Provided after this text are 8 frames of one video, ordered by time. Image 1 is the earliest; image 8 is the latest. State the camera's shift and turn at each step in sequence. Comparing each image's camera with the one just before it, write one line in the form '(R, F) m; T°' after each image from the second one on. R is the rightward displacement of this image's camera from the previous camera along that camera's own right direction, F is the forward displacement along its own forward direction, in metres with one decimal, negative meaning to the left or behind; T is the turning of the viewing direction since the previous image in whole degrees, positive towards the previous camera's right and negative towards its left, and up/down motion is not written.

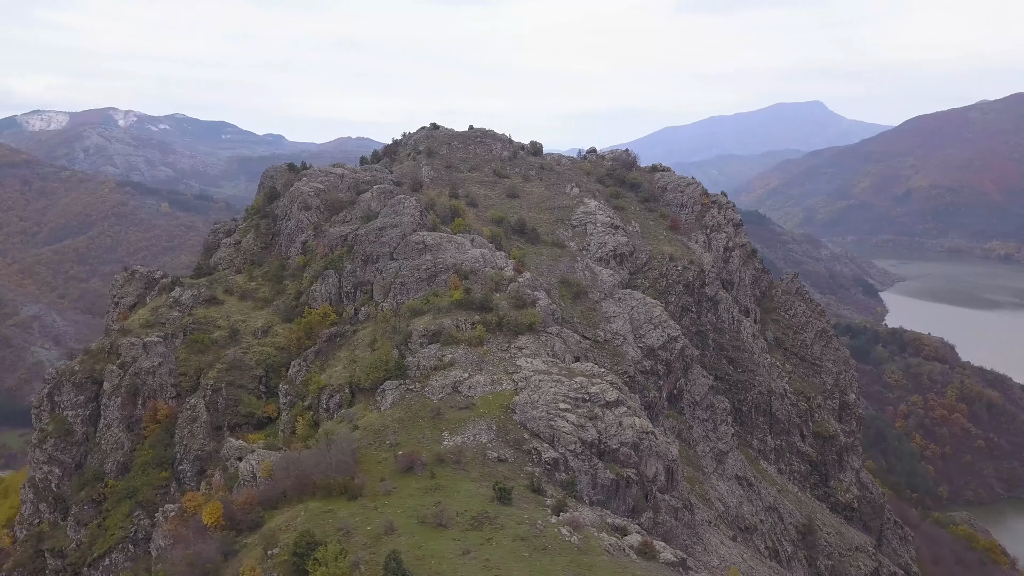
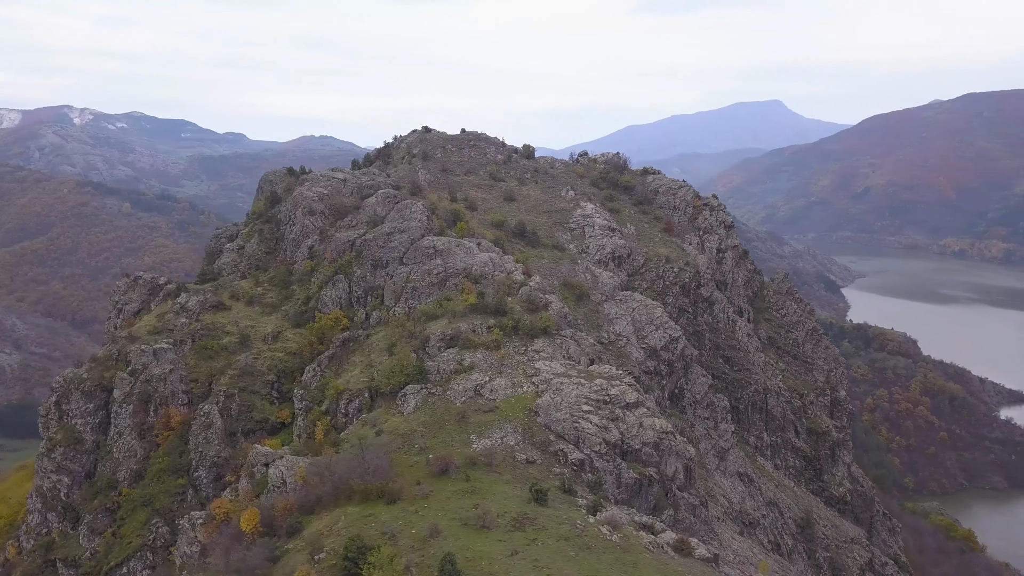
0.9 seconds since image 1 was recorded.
(-1.6, -0.4) m; +2°
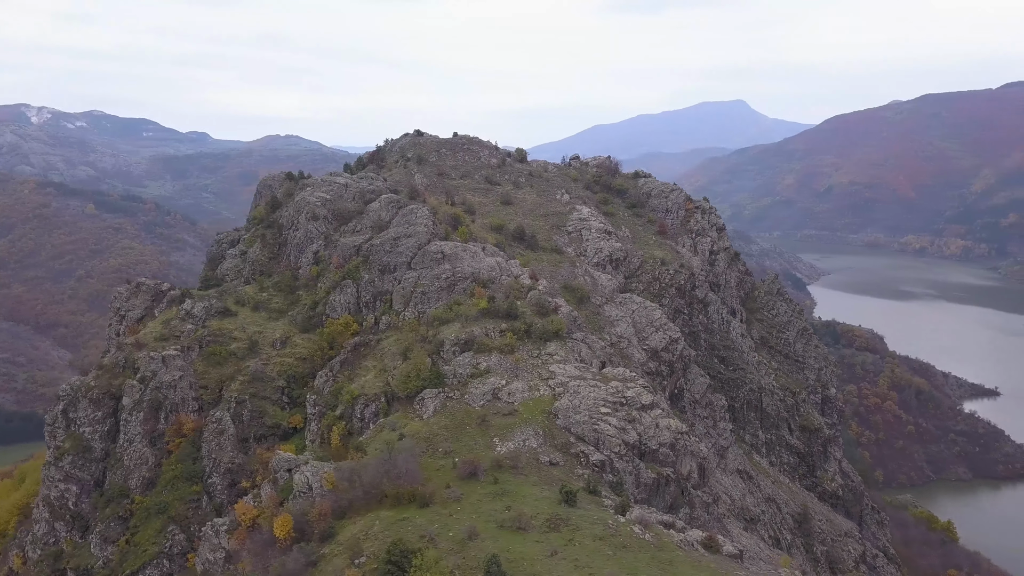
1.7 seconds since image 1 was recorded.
(-1.4, -0.4) m; +2°
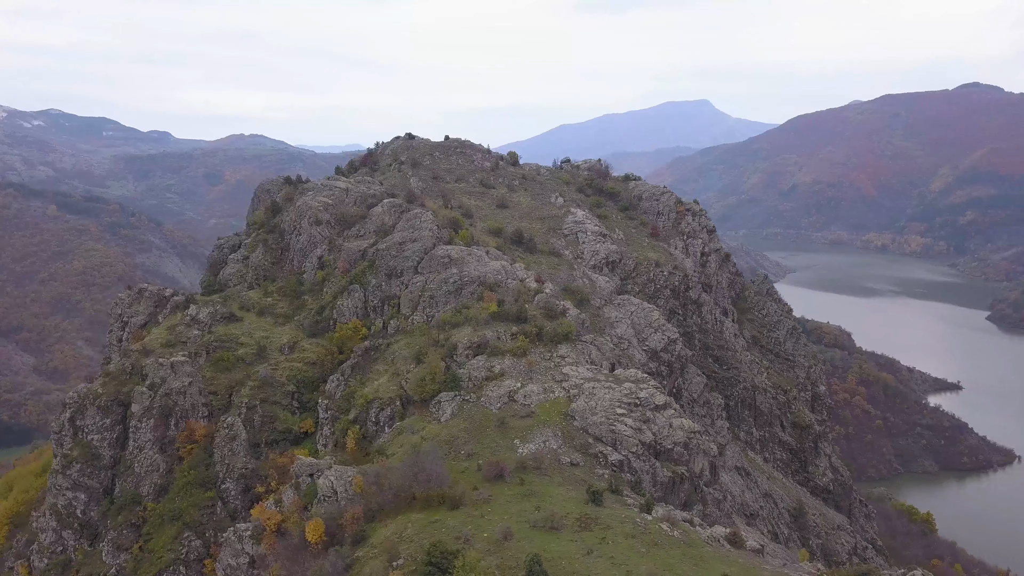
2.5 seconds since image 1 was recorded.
(-1.4, -0.5) m; +2°
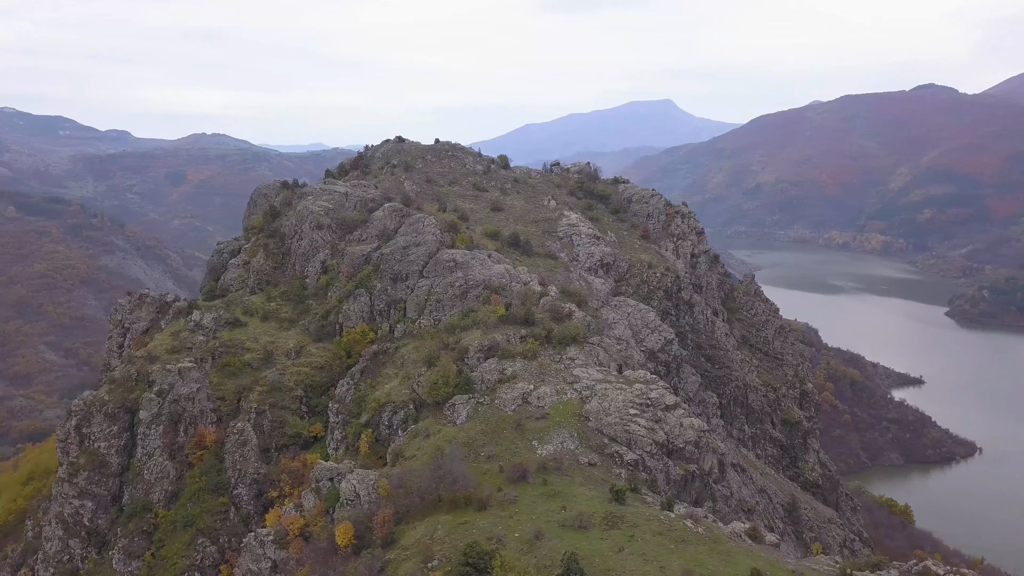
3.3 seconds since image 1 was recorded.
(-1.4, -0.5) m; +2°
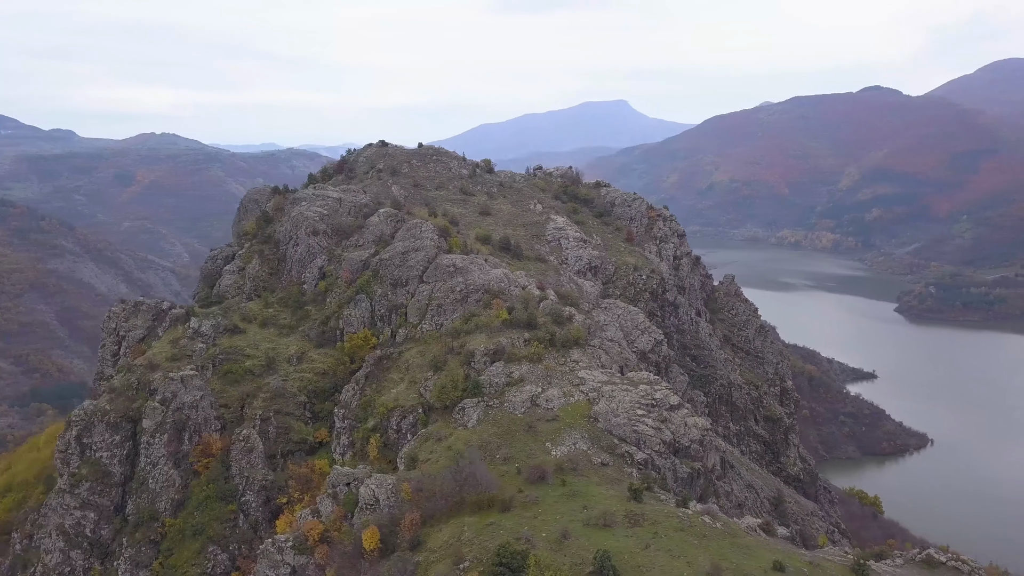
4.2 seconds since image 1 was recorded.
(-1.6, -0.6) m; +3°
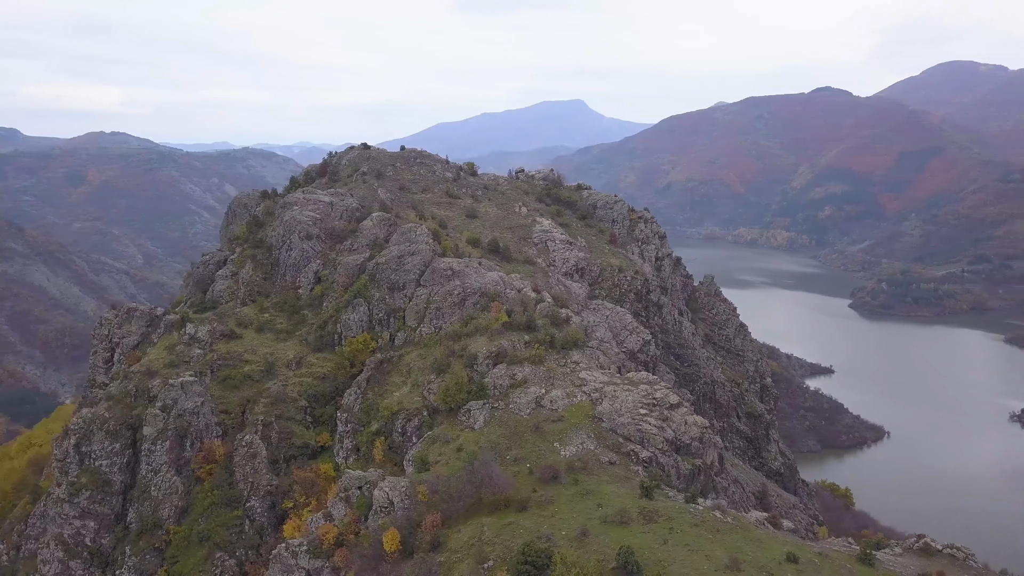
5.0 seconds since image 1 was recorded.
(-1.4, -0.6) m; +3°
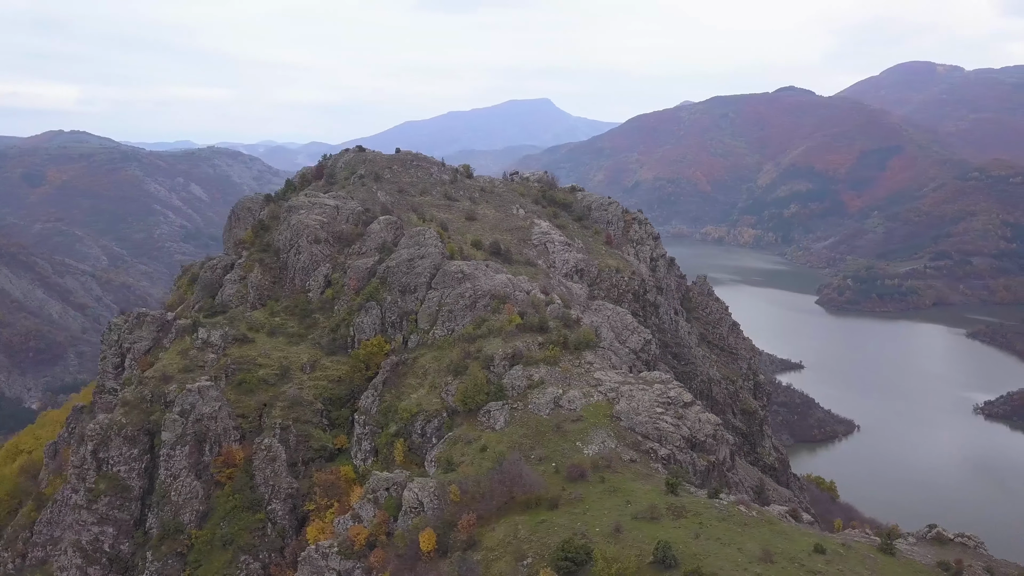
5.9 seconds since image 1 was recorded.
(-1.7, -0.6) m; +2°
